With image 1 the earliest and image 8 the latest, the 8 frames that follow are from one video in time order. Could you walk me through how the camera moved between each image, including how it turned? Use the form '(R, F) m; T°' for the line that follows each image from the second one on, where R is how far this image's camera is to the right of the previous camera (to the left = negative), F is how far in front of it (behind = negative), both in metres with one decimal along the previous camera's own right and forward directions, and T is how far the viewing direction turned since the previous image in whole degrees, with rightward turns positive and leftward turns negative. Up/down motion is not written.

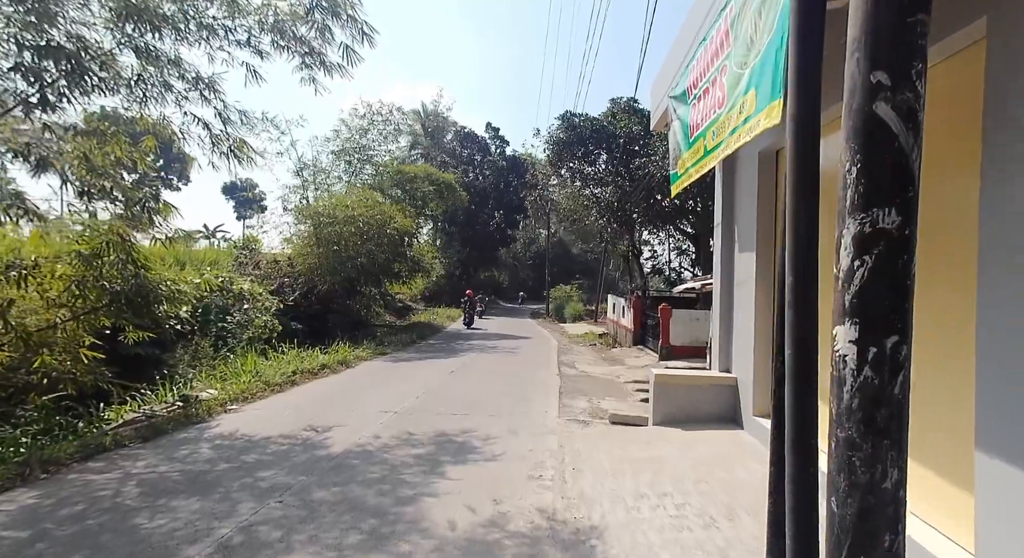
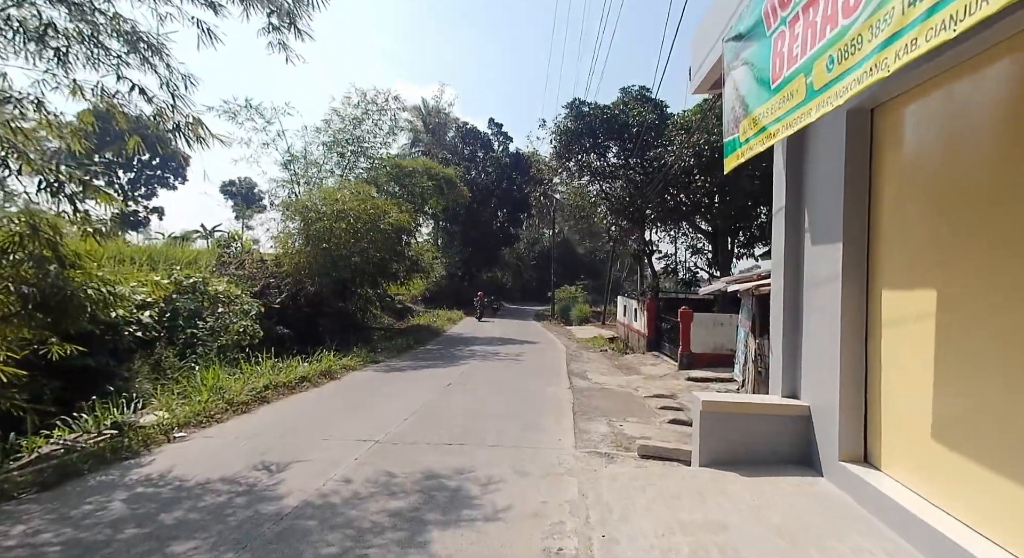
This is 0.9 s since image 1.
(0.0, +1.4) m; 0°
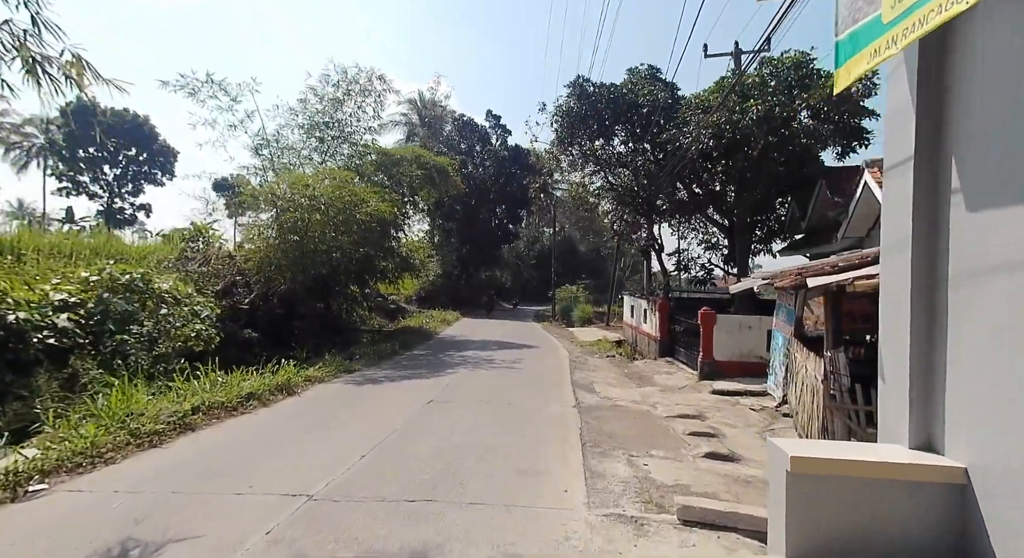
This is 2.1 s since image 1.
(+0.1, +1.8) m; 0°
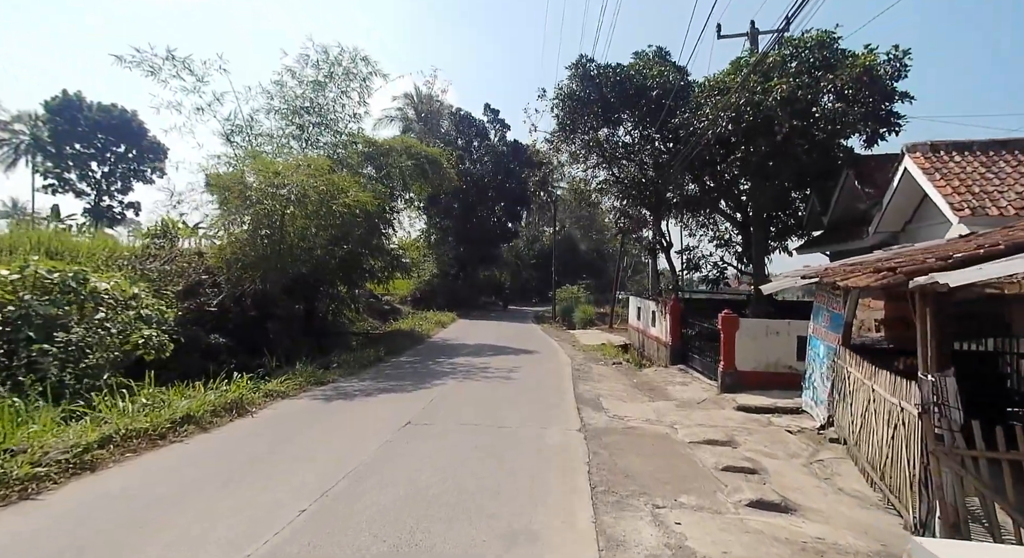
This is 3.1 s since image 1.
(+0.1, +1.4) m; 0°
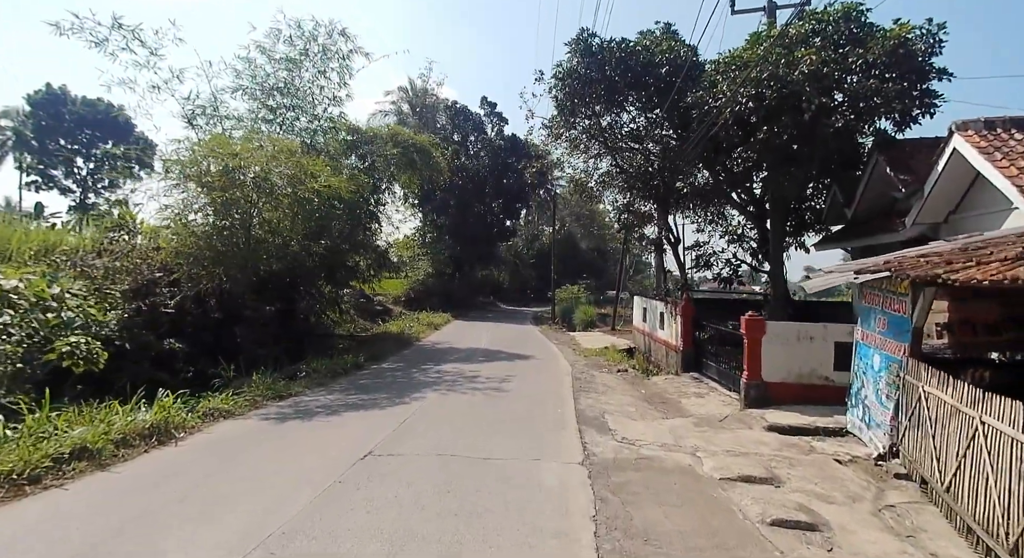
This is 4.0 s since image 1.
(+0.2, +1.5) m; 0°
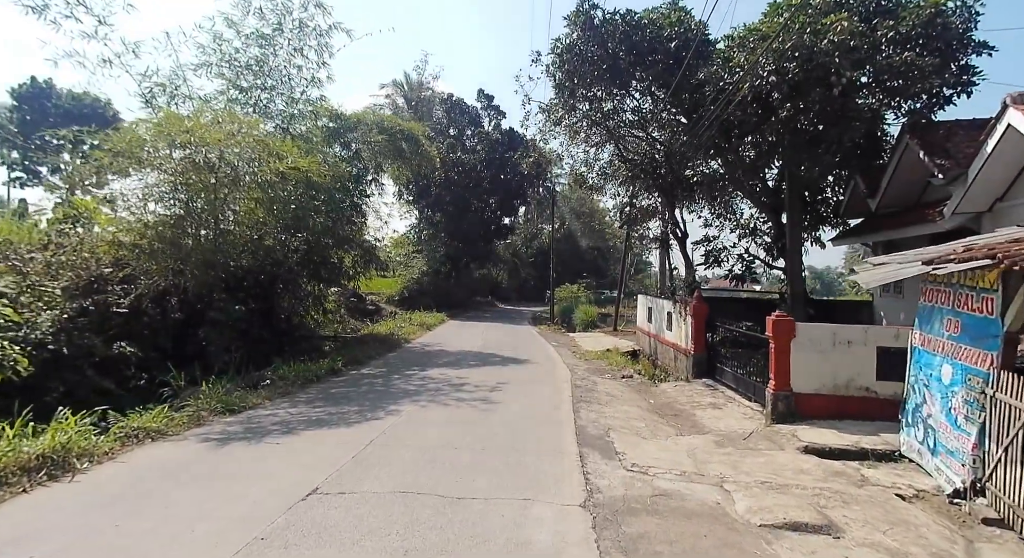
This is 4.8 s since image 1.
(+0.2, +1.3) m; 0°
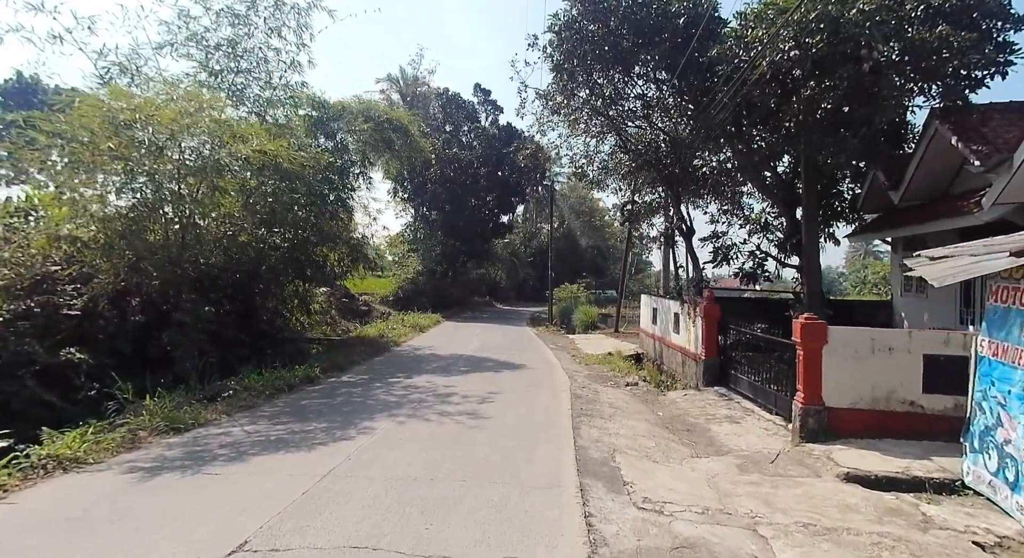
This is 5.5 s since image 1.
(+0.1, +1.0) m; 0°
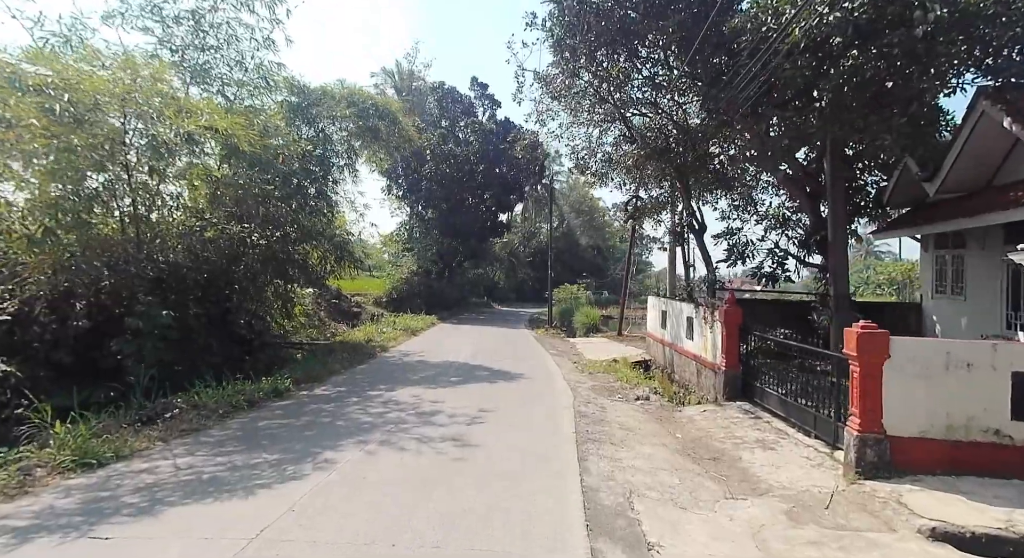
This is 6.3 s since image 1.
(+0.1, +1.3) m; 0°
